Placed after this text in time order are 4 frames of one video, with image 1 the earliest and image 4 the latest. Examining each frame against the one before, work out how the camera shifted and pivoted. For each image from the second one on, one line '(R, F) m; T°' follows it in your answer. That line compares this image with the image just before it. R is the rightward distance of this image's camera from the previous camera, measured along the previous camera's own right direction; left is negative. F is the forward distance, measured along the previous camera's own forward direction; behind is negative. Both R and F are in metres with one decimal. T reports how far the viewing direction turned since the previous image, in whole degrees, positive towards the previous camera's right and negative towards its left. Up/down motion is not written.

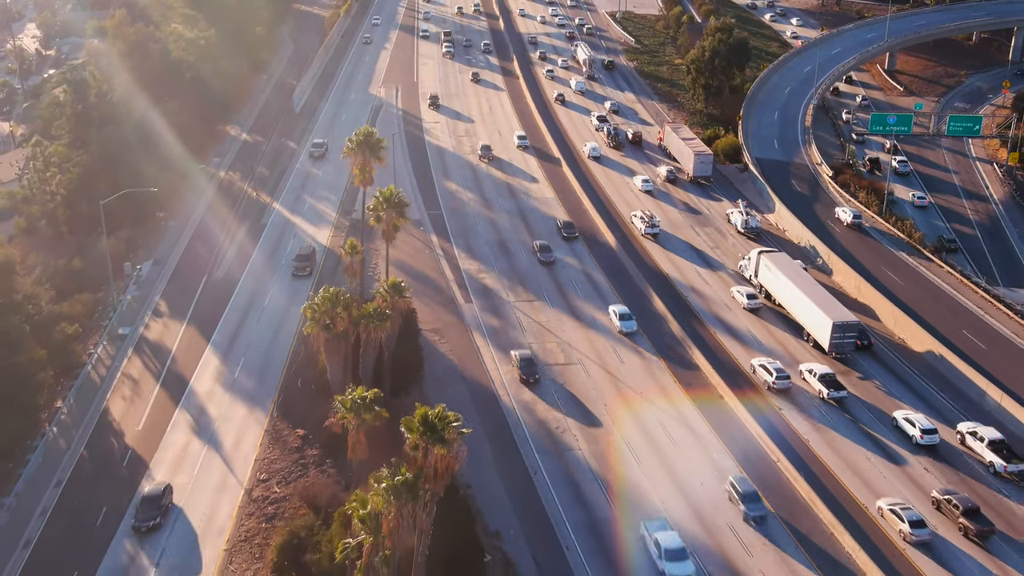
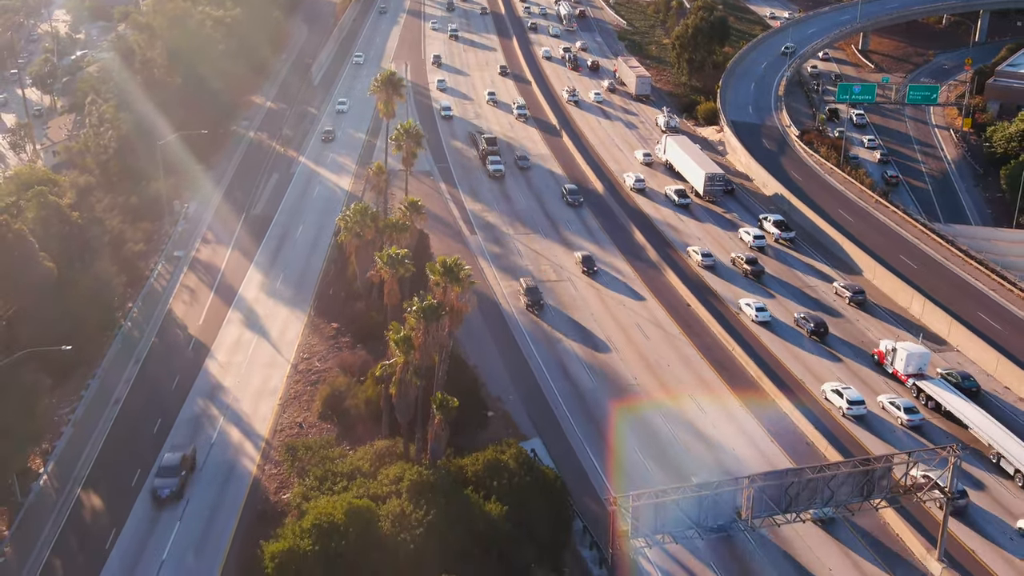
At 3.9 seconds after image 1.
(+0.1, -10.4) m; 0°
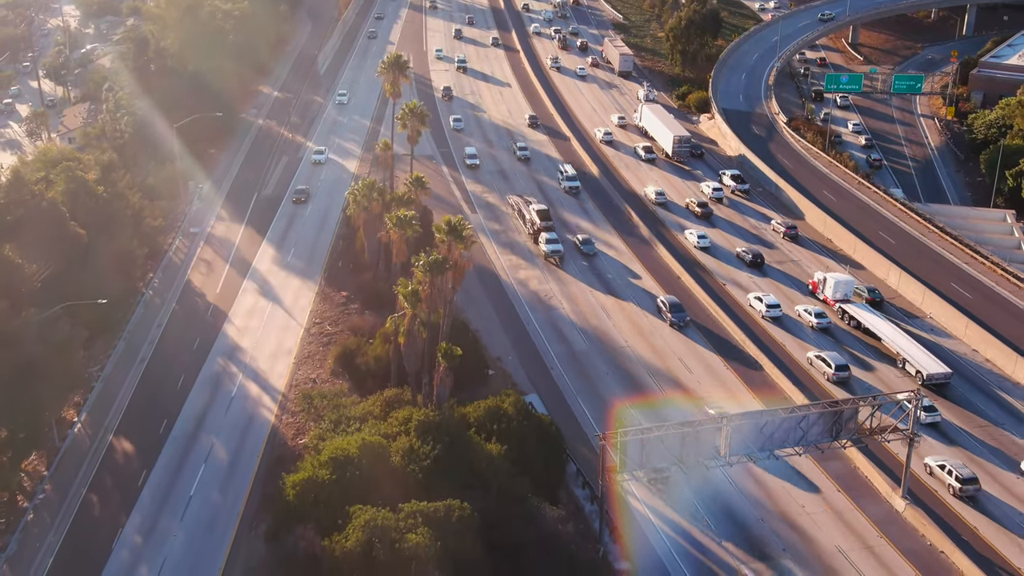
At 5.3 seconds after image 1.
(0.0, -3.9) m; 0°
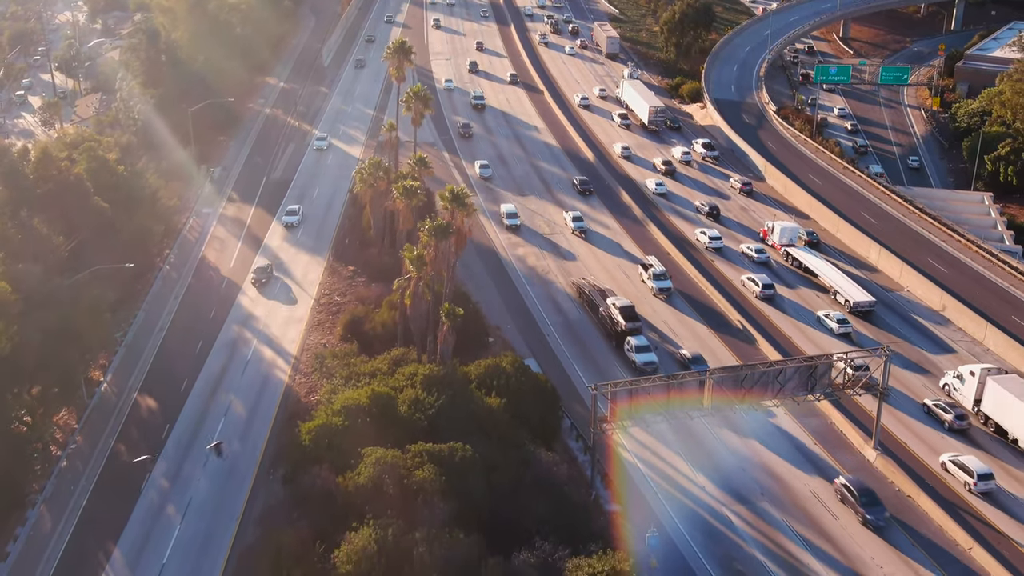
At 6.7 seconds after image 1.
(0.0, -3.6) m; 0°
